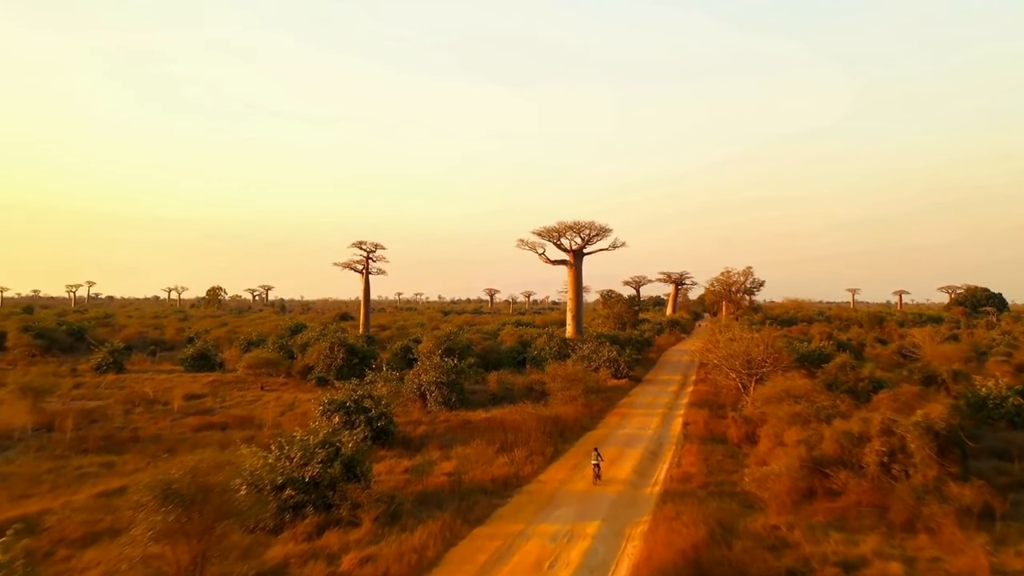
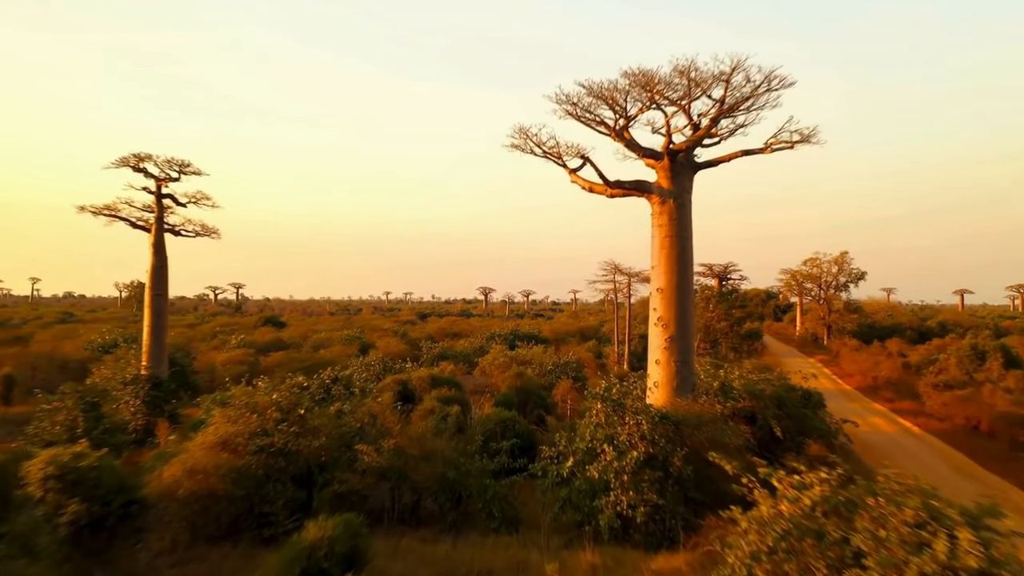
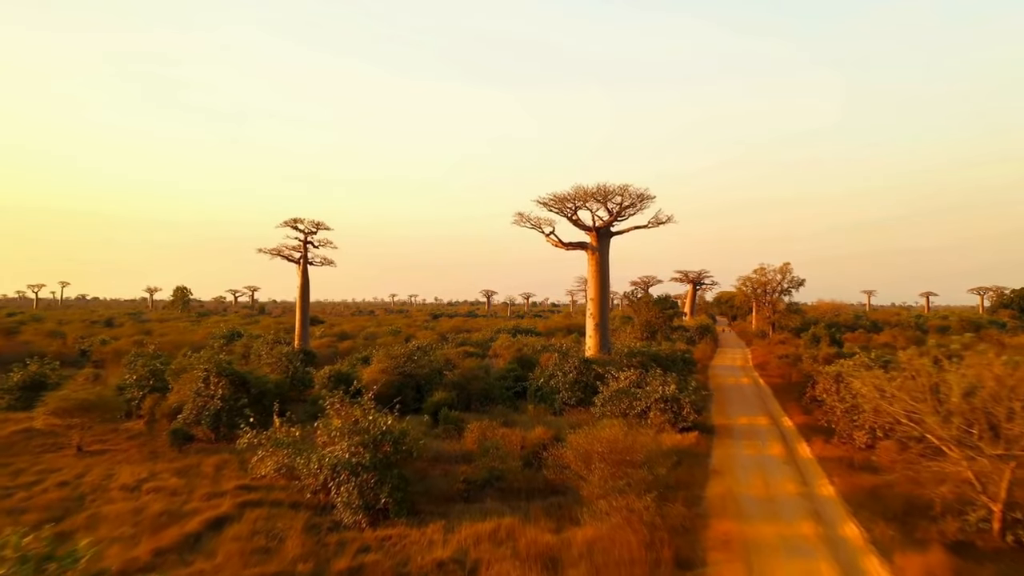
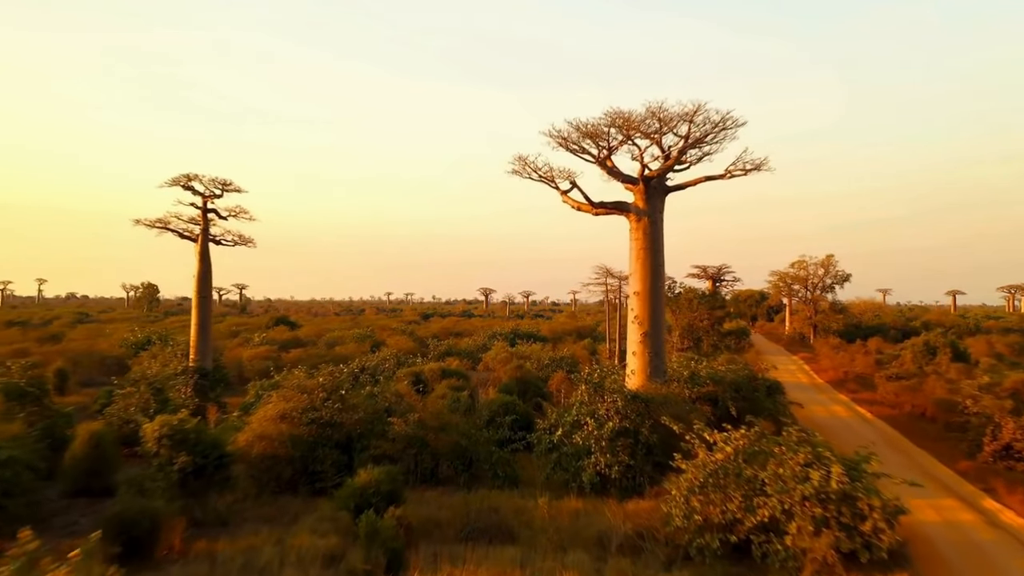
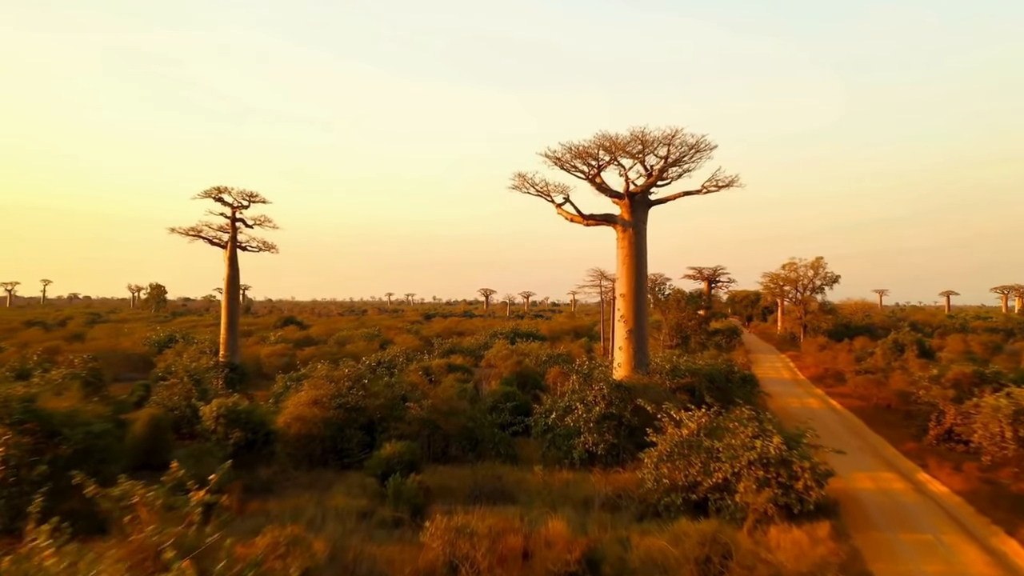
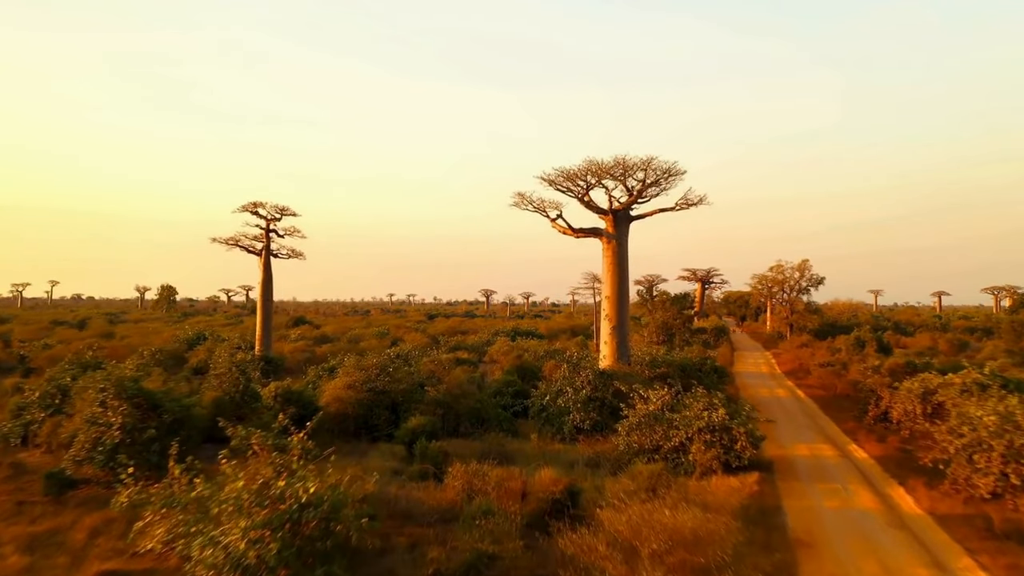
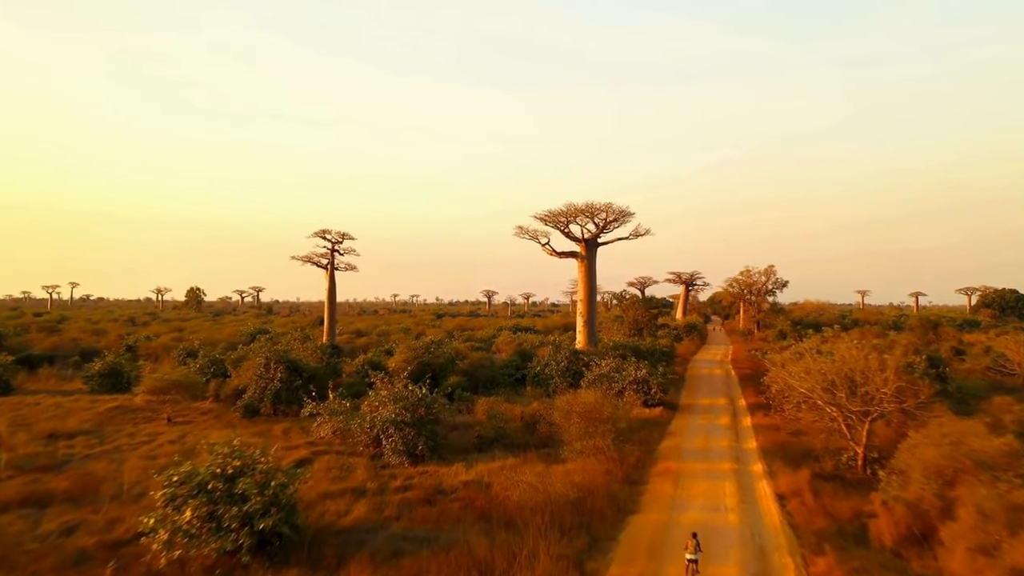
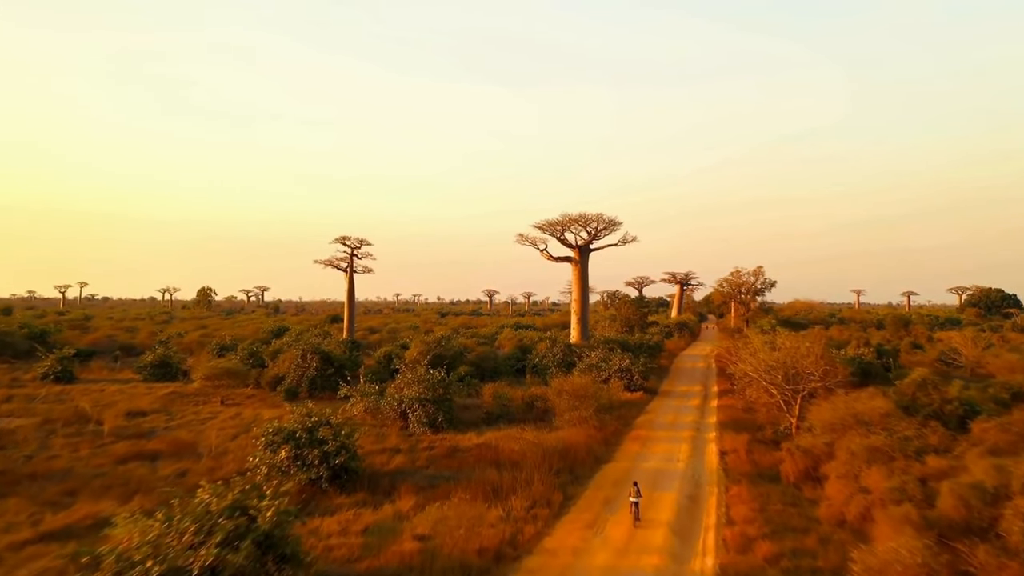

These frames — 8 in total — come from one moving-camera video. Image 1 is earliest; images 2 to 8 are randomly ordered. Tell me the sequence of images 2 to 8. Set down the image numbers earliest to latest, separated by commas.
8, 7, 3, 6, 5, 4, 2
